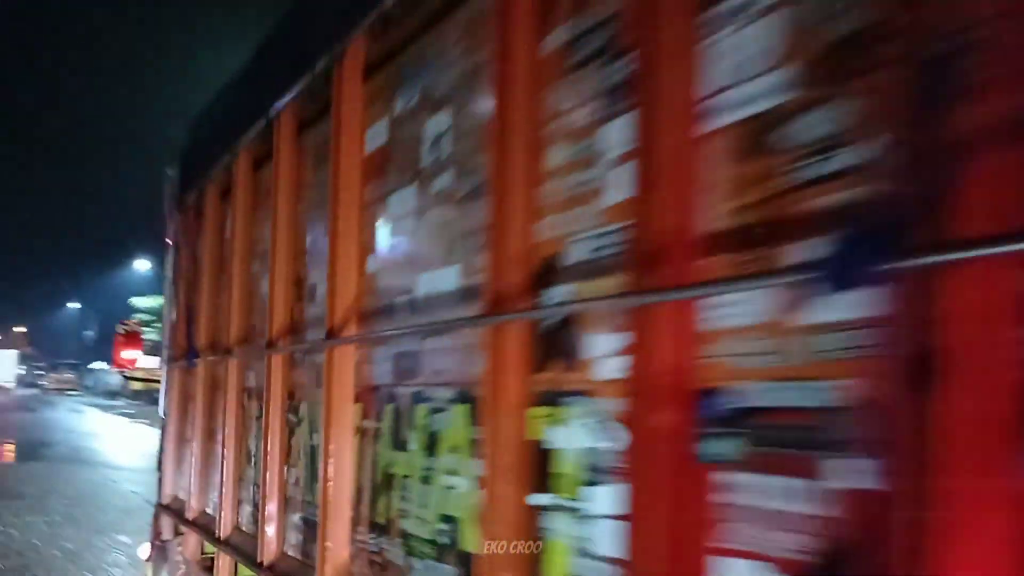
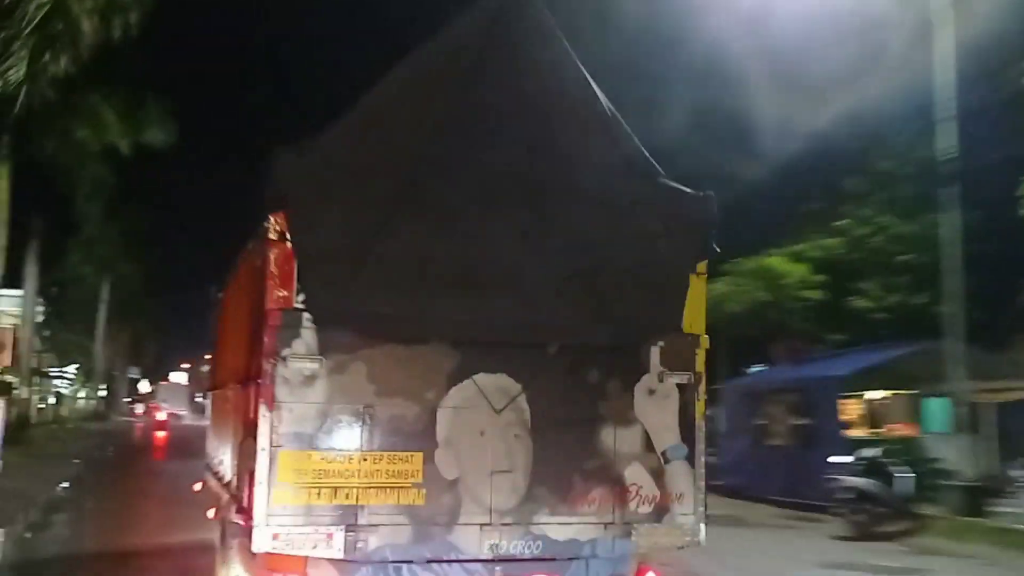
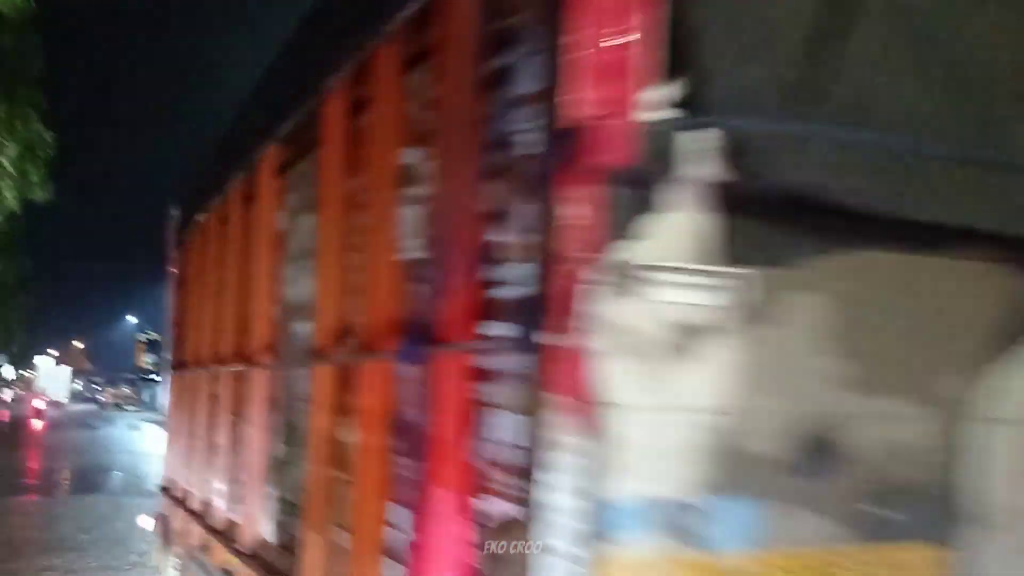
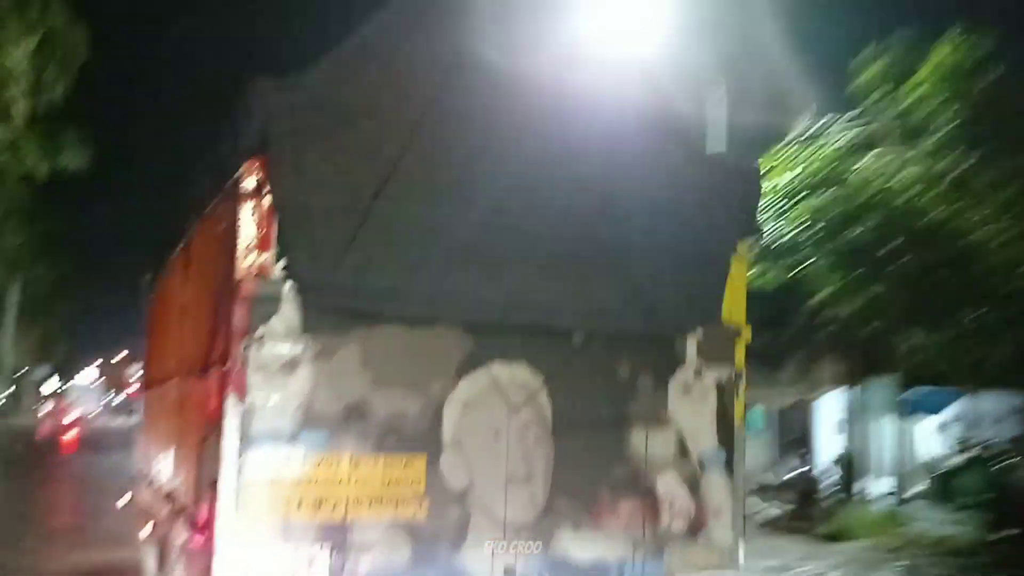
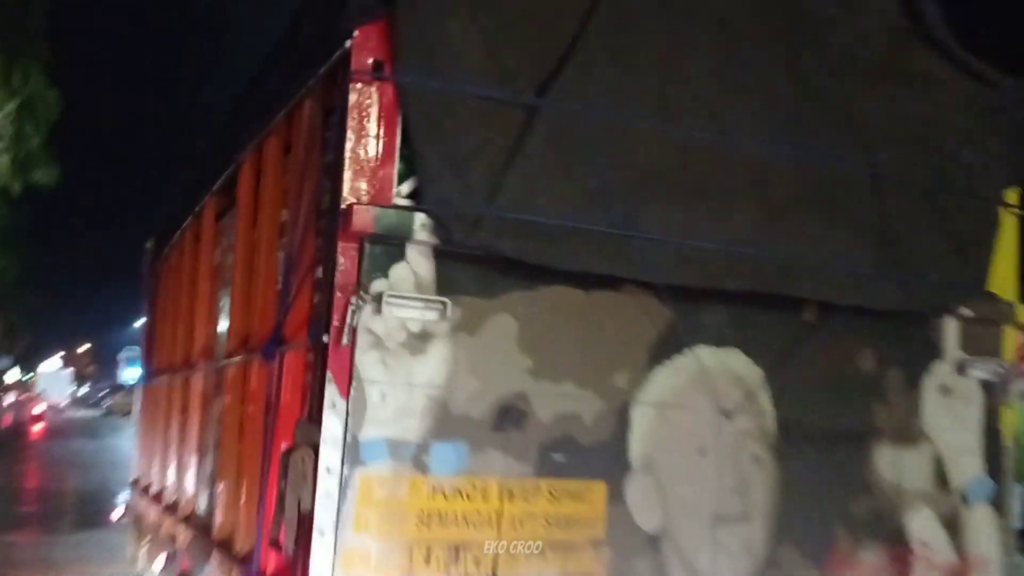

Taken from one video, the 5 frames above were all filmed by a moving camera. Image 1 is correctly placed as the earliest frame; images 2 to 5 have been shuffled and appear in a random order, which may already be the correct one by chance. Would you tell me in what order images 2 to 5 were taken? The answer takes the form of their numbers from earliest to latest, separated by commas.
3, 5, 4, 2
